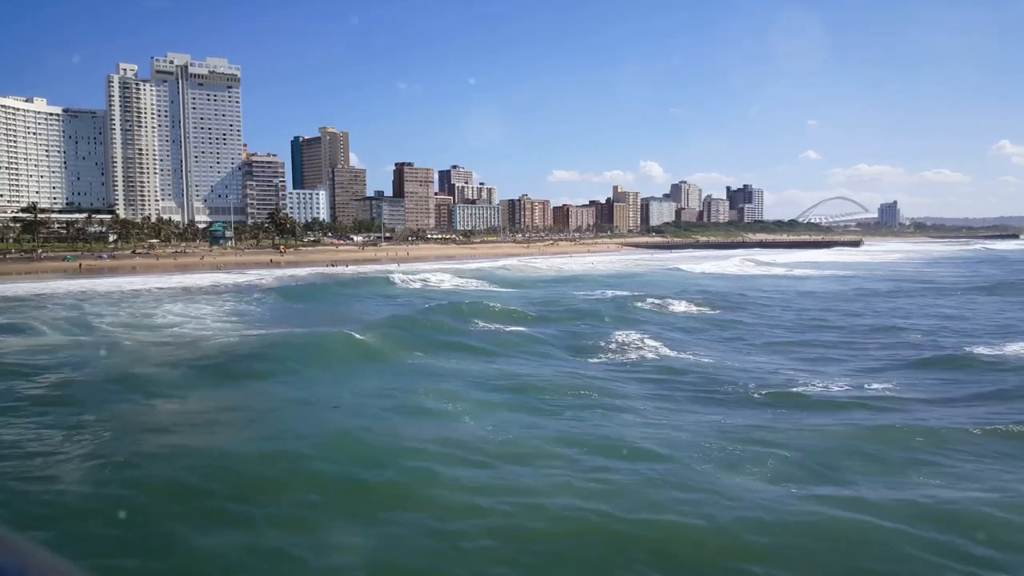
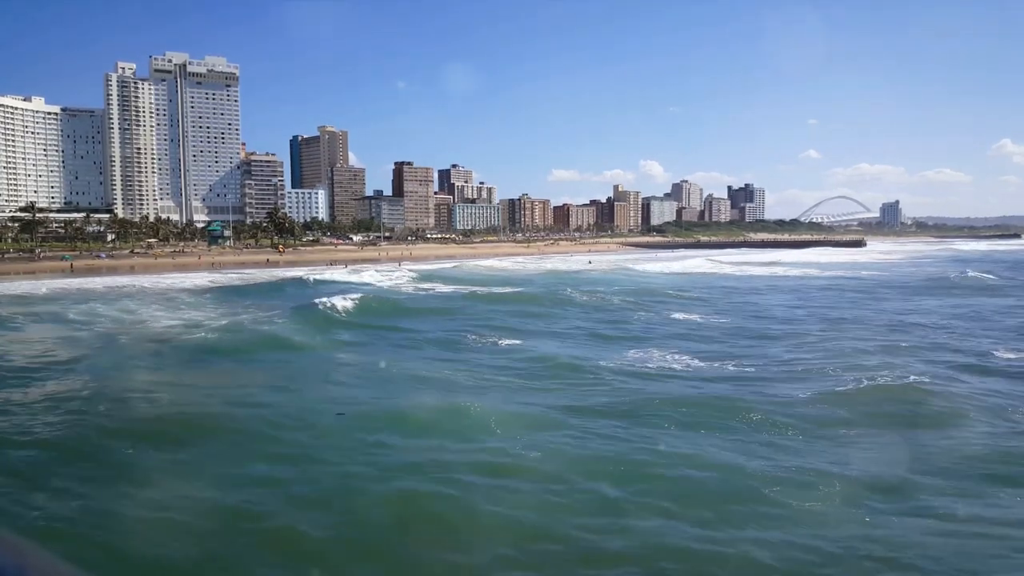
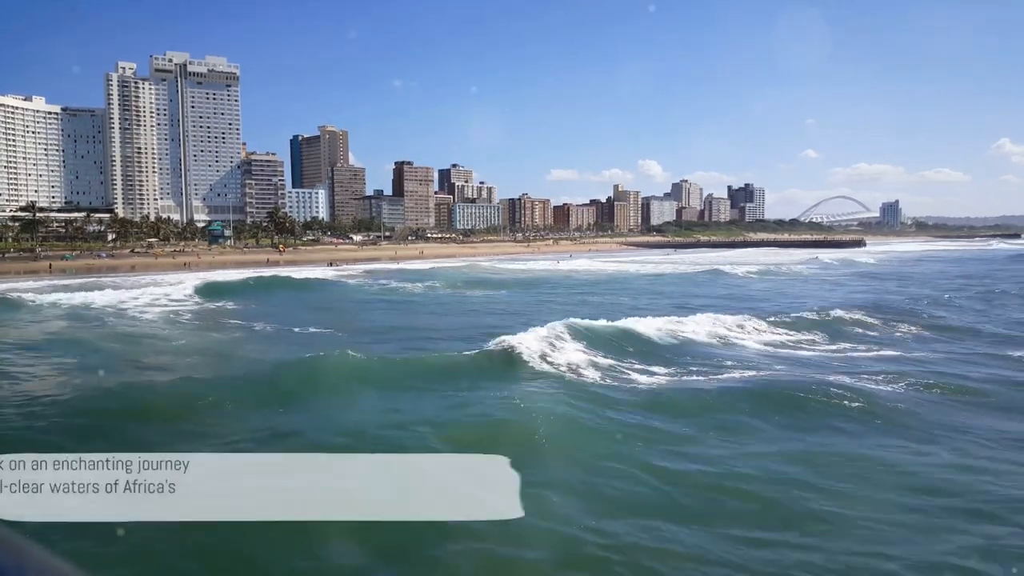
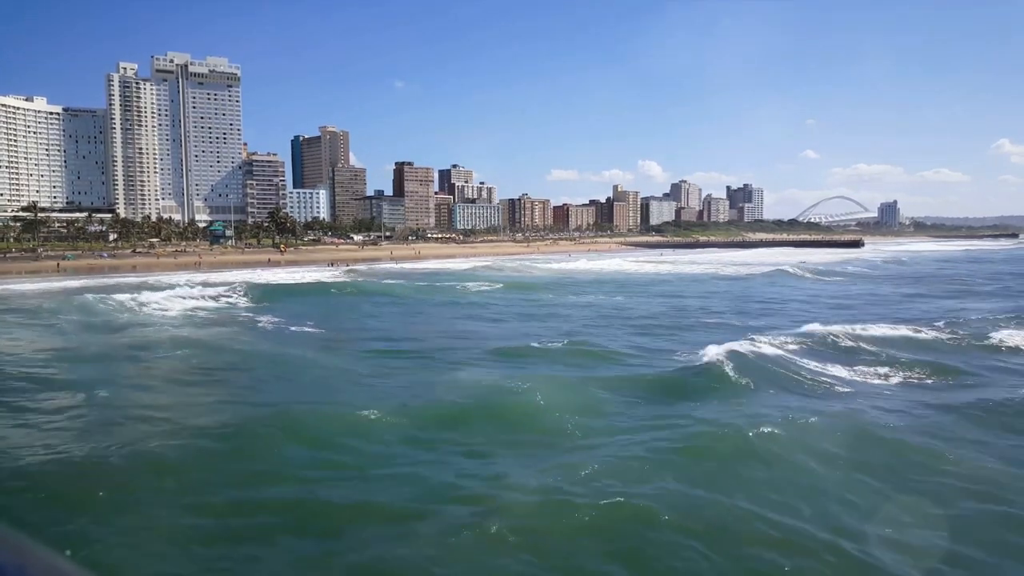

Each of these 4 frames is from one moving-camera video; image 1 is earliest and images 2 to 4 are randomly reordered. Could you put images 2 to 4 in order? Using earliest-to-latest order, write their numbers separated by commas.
2, 4, 3
